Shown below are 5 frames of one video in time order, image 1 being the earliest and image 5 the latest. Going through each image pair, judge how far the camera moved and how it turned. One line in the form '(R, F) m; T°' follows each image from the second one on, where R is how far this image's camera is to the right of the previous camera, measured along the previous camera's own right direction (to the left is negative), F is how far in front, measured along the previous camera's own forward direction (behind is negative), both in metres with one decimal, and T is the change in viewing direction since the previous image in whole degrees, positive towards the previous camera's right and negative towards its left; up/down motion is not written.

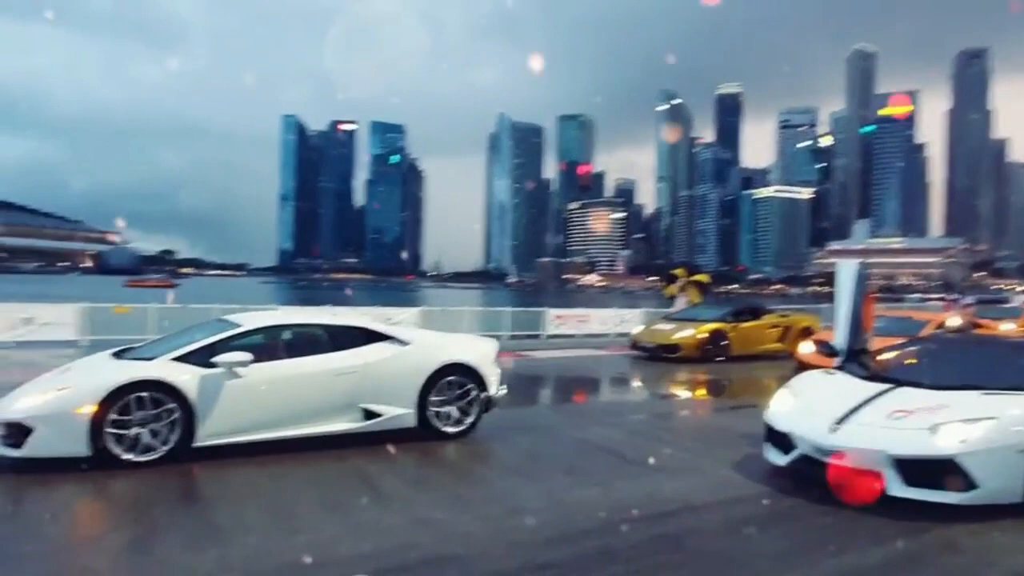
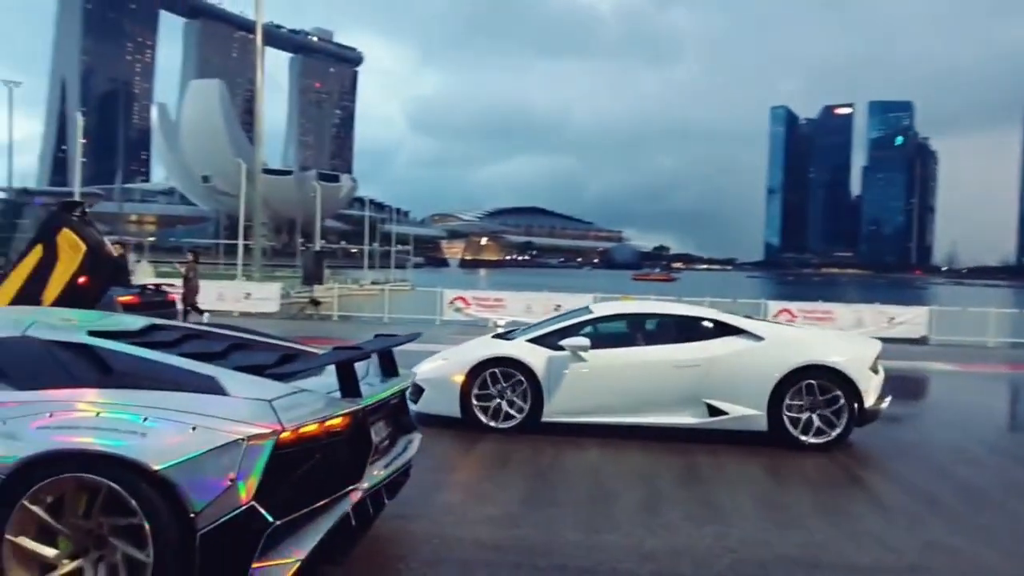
(+1.1, +0.2) m; -39°
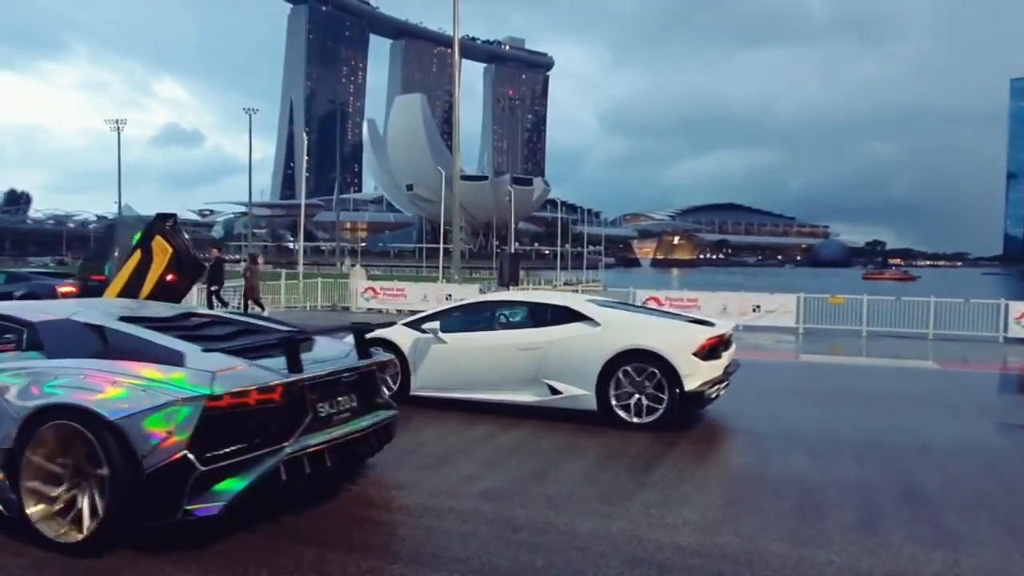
(+0.6, +0.1) m; -16°
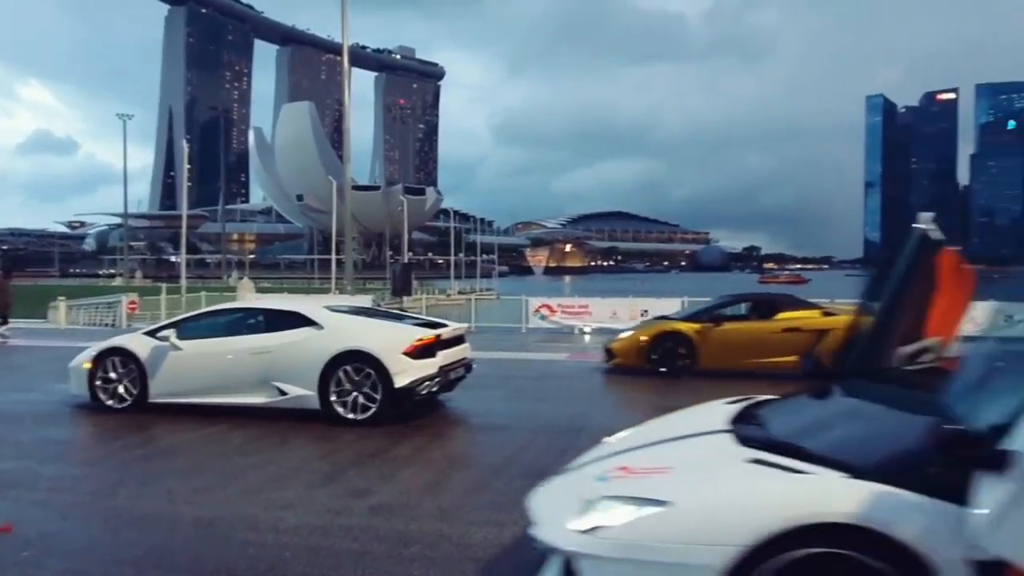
(-0.2, 0.0) m; +8°
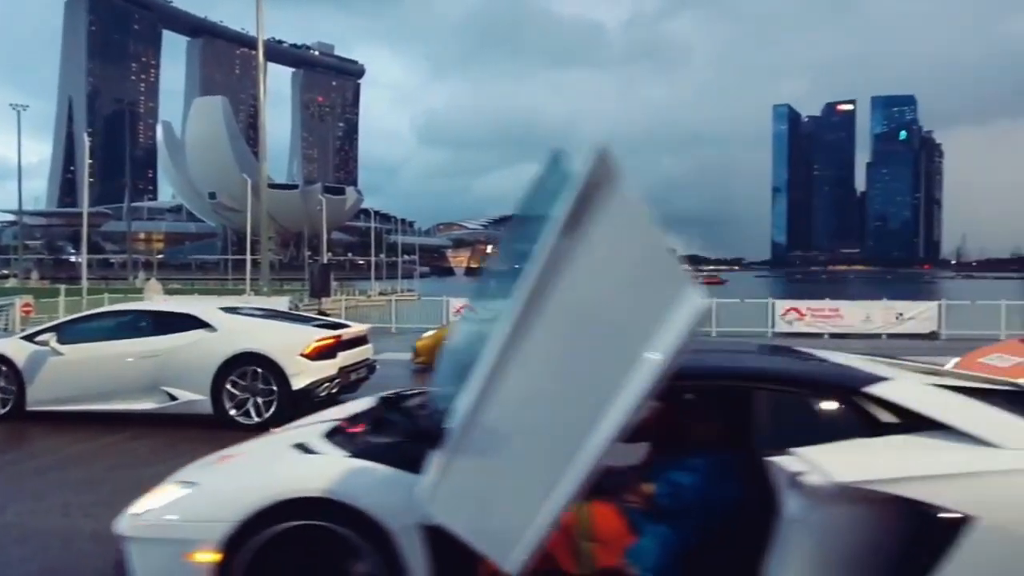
(-0.4, 0.0) m; +7°
